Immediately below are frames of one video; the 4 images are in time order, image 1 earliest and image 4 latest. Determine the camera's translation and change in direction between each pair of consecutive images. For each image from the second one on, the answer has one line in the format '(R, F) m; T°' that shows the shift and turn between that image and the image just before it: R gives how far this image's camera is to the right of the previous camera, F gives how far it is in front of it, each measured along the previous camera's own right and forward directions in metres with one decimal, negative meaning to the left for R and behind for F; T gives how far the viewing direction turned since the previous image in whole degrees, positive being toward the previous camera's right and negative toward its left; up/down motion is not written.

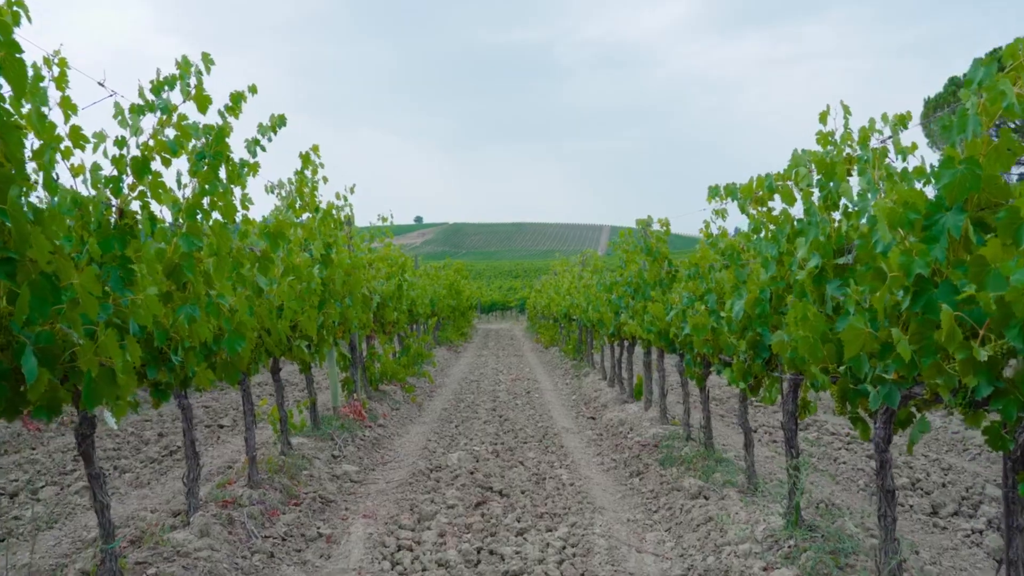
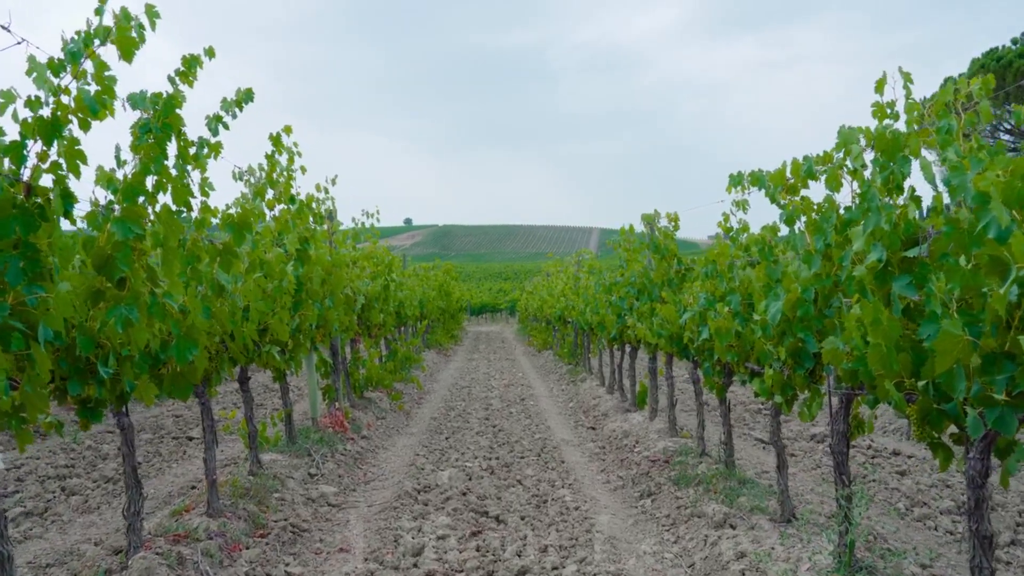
(-0.1, +0.7) m; +1°
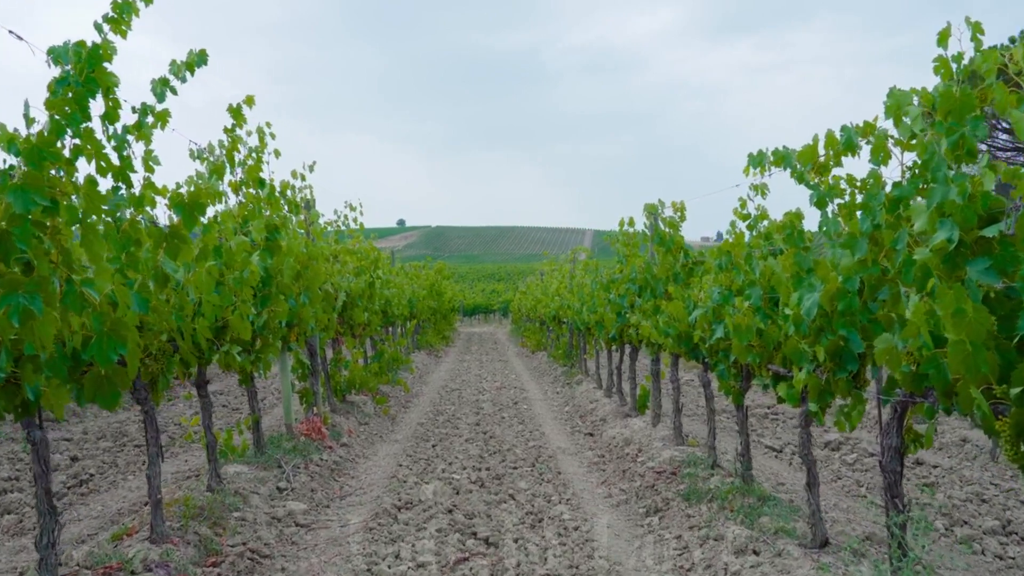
(0.0, +0.7) m; +1°
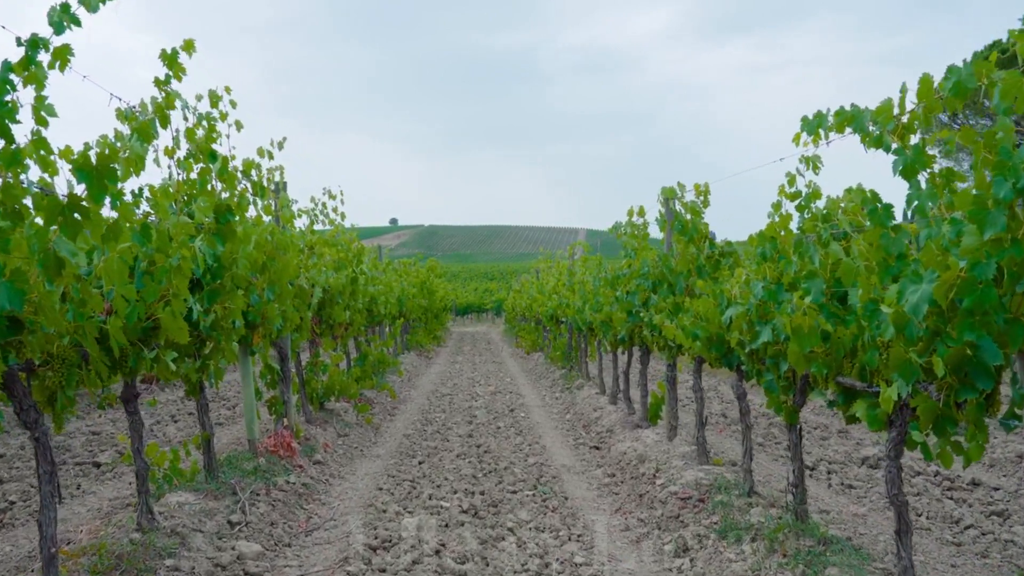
(-0.1, +1.0) m; +1°
